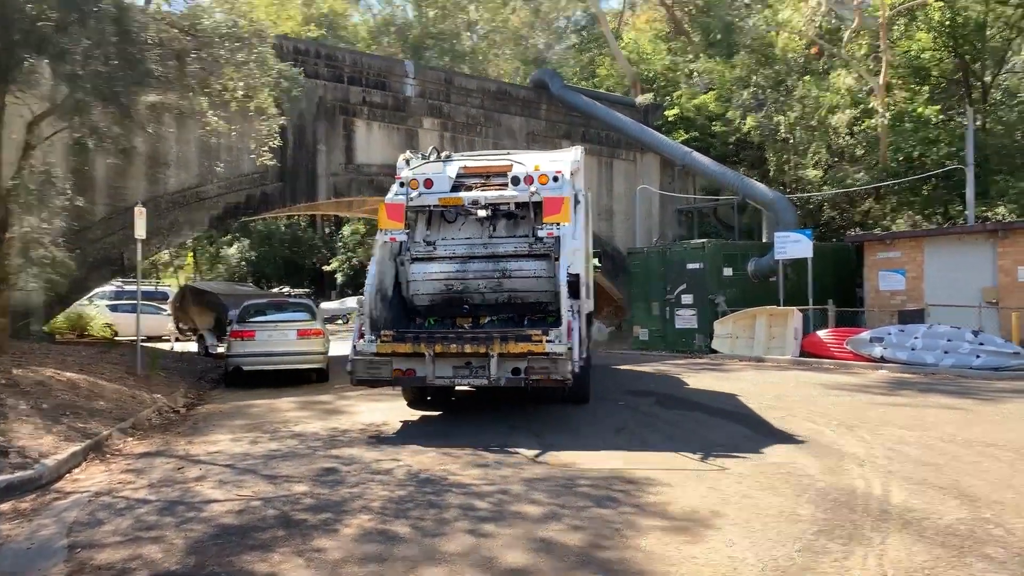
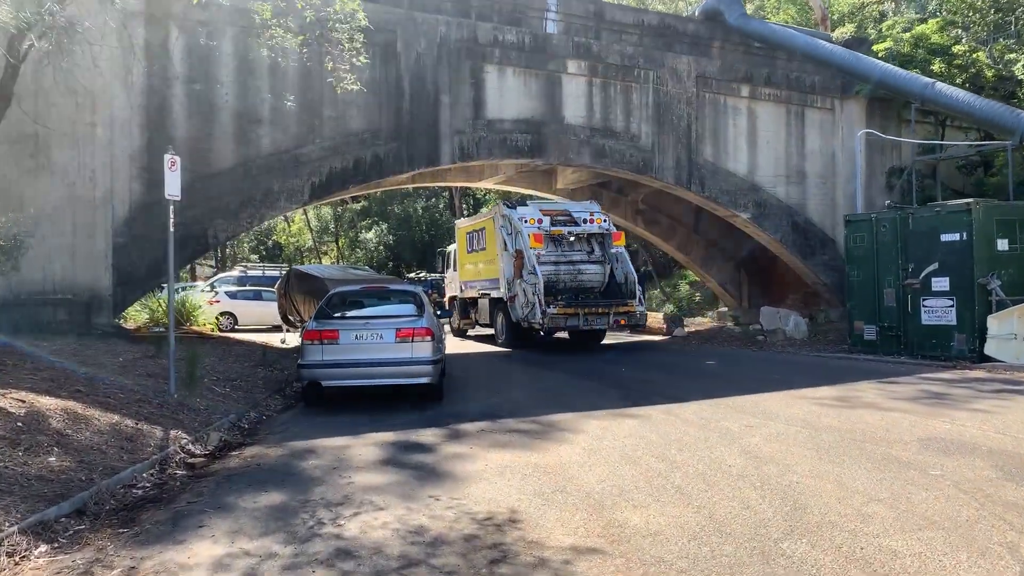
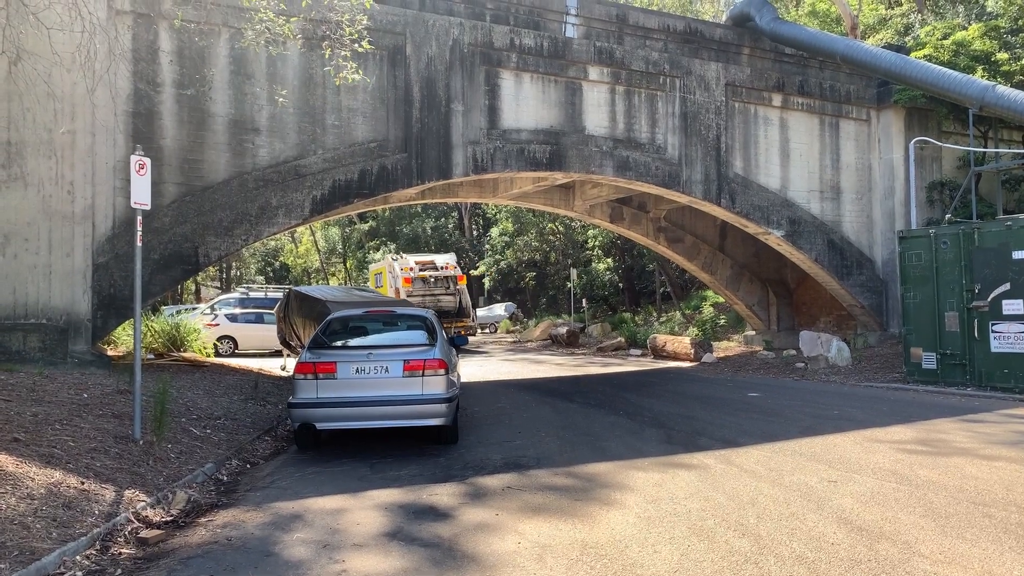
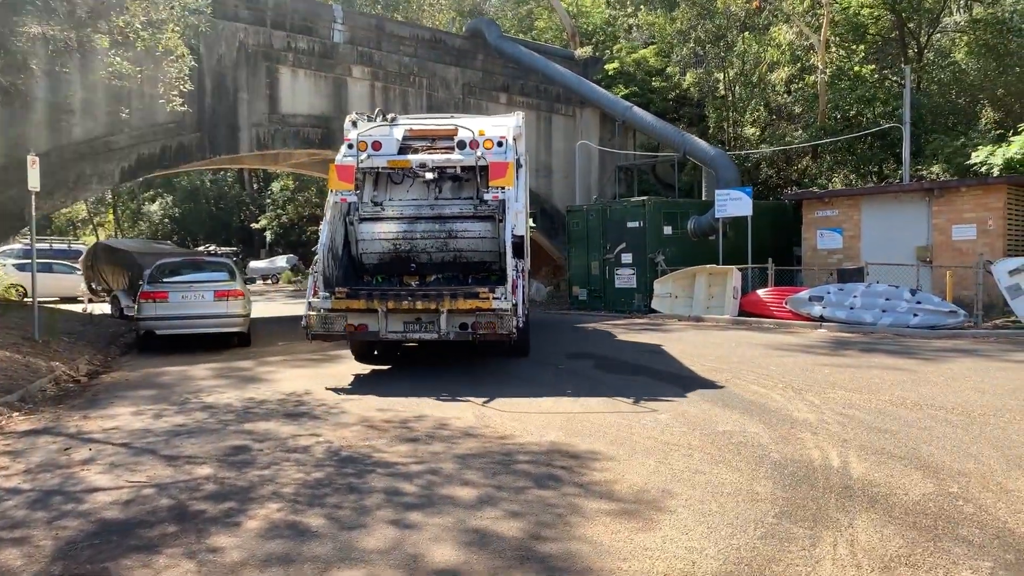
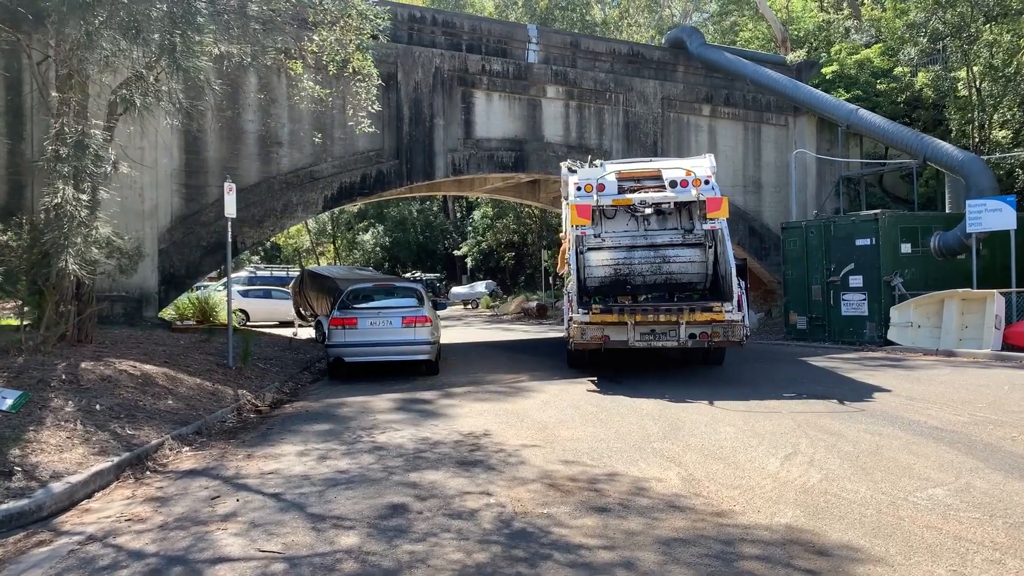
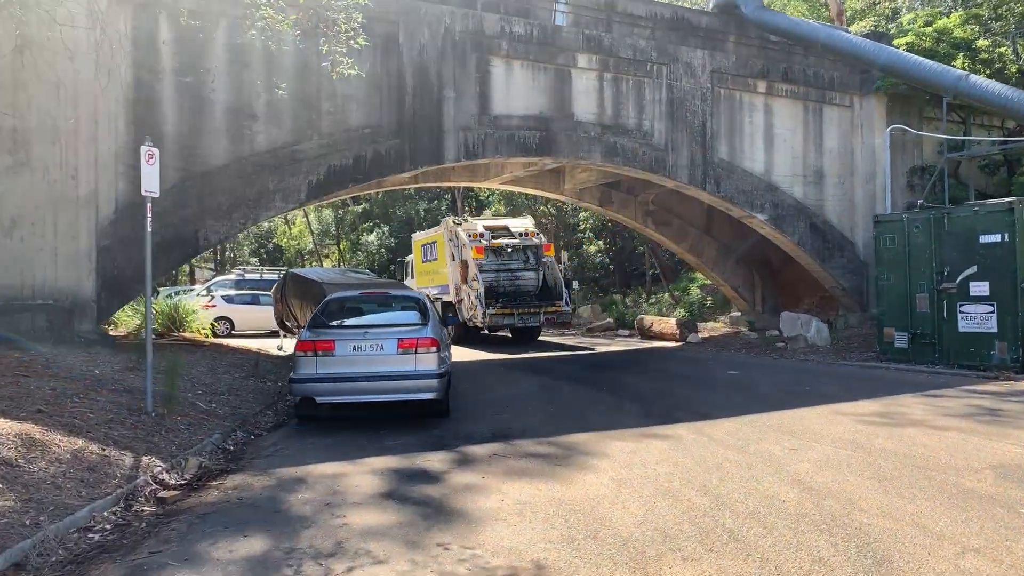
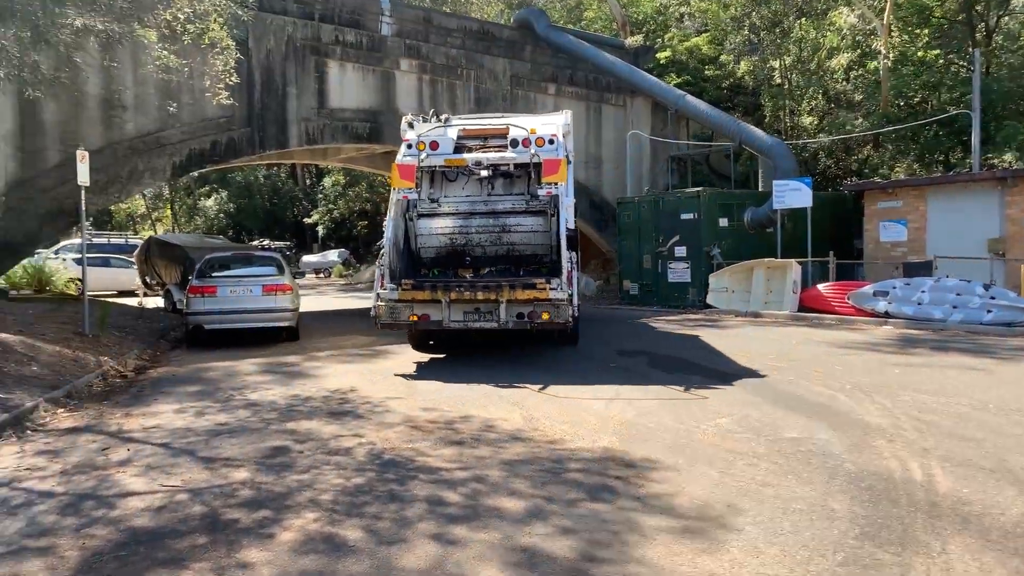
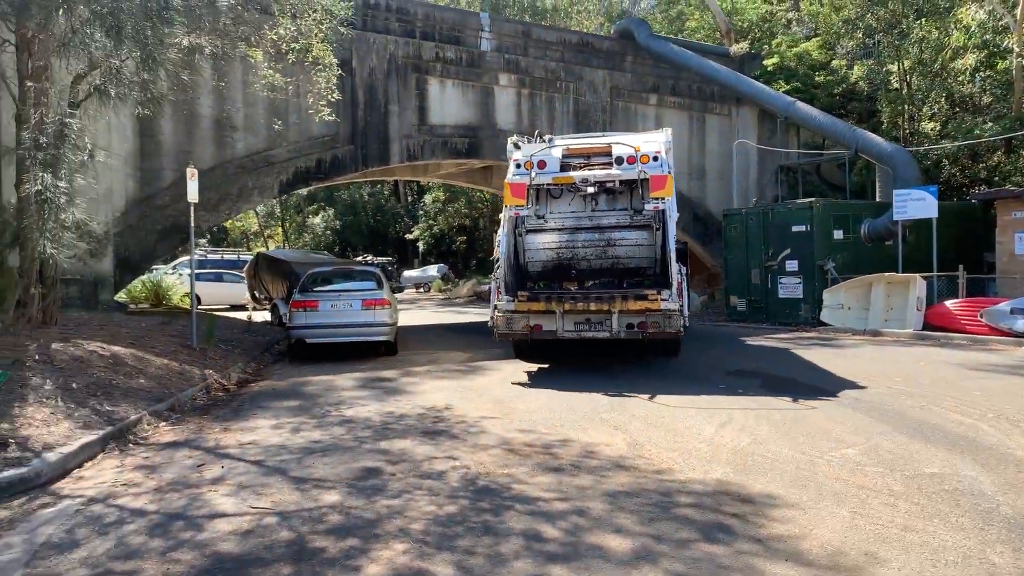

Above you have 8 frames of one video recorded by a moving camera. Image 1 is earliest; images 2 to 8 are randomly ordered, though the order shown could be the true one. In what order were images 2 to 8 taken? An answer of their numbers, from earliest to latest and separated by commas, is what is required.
4, 7, 8, 5, 2, 6, 3
